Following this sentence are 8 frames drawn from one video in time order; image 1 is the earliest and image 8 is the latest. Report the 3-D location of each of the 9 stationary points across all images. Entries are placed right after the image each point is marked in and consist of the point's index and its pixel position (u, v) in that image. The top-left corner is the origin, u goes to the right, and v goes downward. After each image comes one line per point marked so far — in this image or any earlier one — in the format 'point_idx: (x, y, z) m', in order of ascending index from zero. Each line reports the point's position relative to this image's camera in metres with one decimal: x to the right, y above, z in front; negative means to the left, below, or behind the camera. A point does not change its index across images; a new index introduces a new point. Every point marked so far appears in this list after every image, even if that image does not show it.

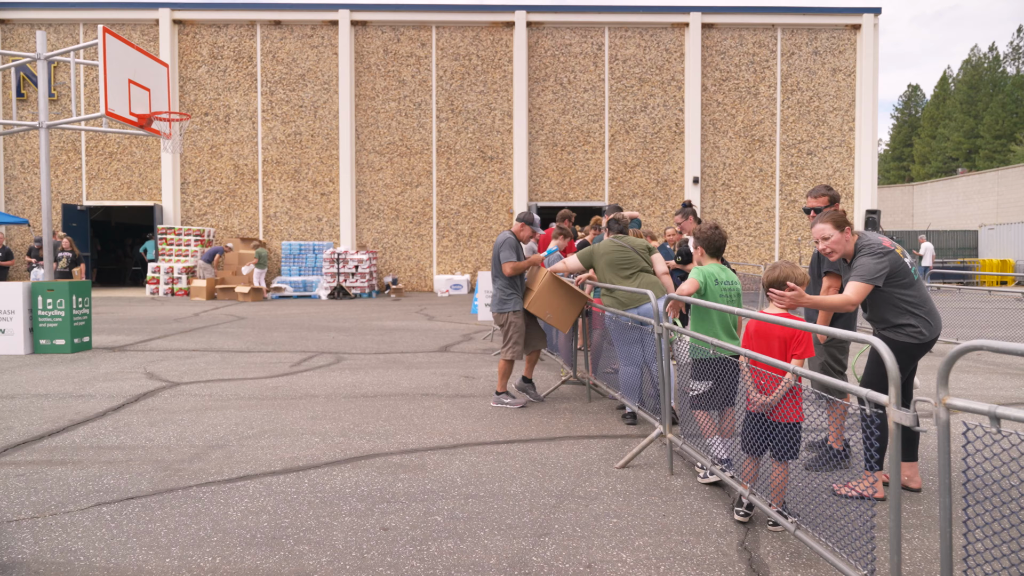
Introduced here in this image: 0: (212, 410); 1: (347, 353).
0: (-2.2, -0.9, +5.9) m
1: (-1.9, -0.7, +9.1) m
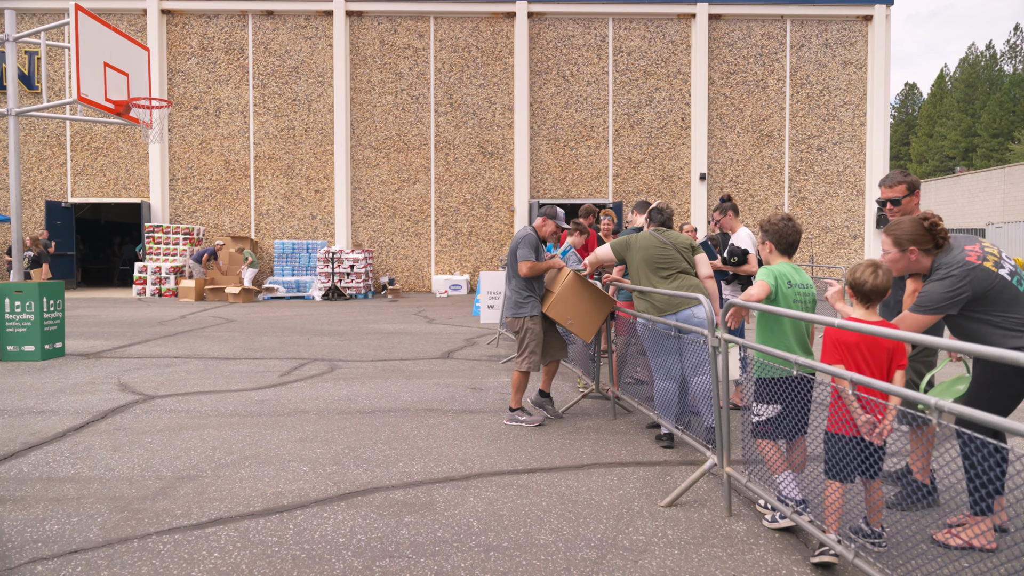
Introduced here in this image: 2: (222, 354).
0: (-2.1, -0.9, +5.2) m
1: (-1.8, -0.8, +8.4) m
2: (-3.2, -0.7, +8.8) m
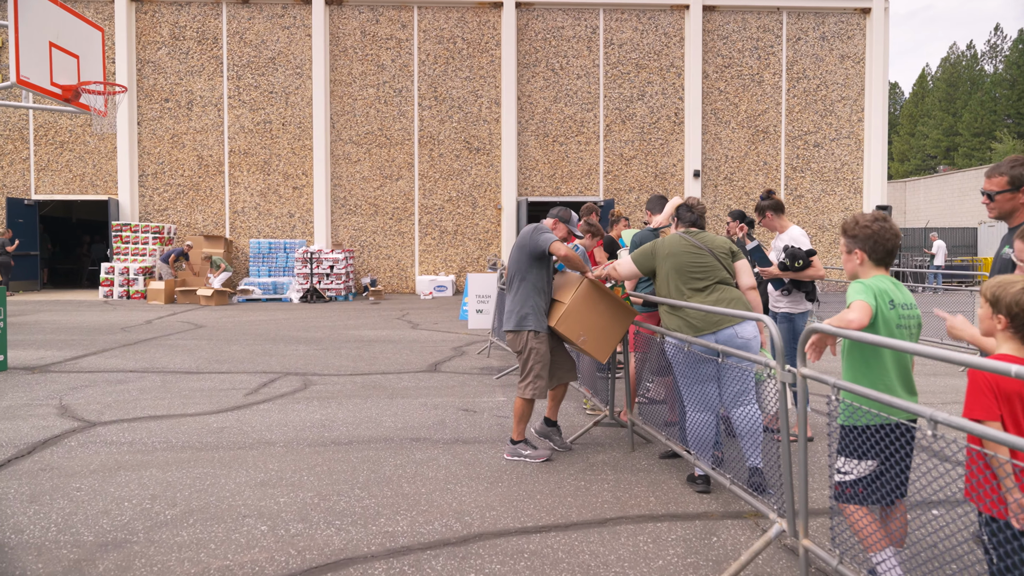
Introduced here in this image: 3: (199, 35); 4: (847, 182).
0: (-2.1, -1.0, +4.3) m
1: (-1.8, -0.8, +7.5) m
2: (-3.3, -0.8, +7.9) m
3: (-7.5, +6.1, +19.2) m
4: (+8.4, +2.6, +20.0) m
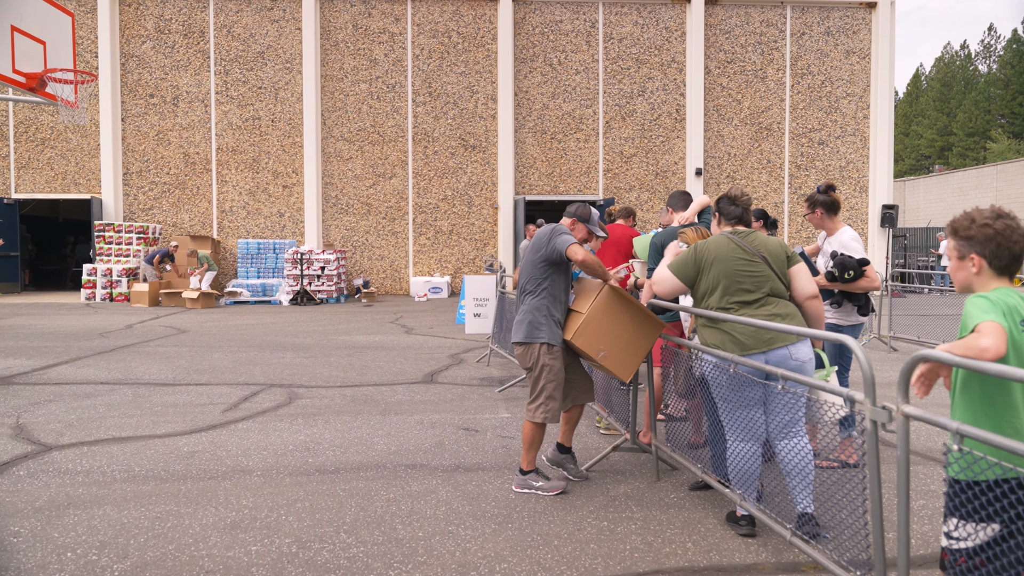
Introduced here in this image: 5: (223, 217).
0: (-2.0, -1.0, +3.8) m
1: (-1.8, -0.9, +7.0) m
2: (-3.2, -0.8, +7.3) m
3: (-7.6, +6.0, +18.6) m
4: (+8.3, +2.6, +19.5) m
5: (-6.7, +1.7, +18.7) m
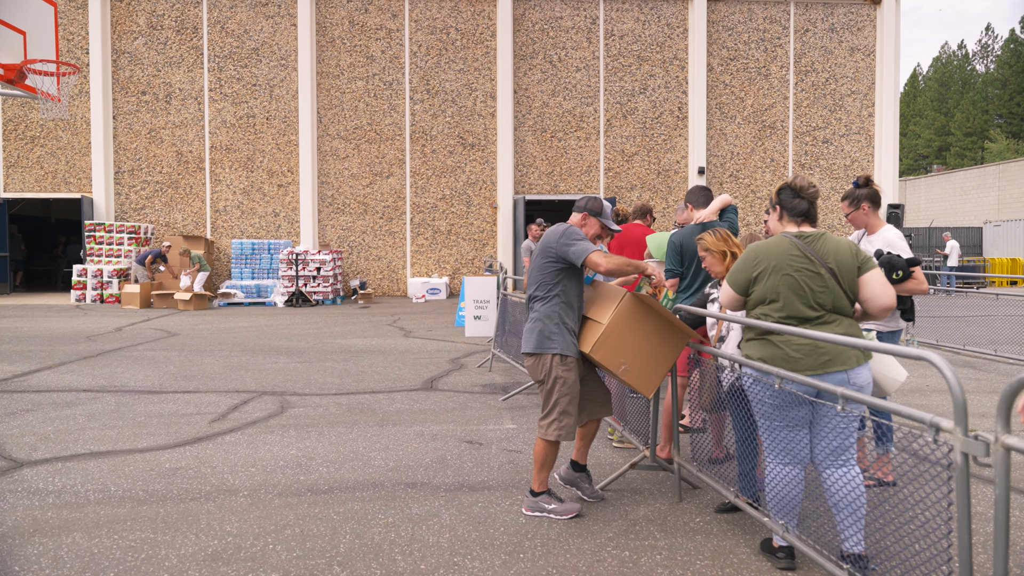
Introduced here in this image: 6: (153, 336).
0: (-2.0, -1.1, +3.4) m
1: (-1.8, -0.9, +6.6) m
2: (-3.2, -0.9, +7.0) m
3: (-7.6, +6.0, +18.2) m
4: (+8.3, +2.6, +19.1) m
5: (-6.8, +1.6, +18.3) m
6: (-5.0, -0.7, +11.2) m
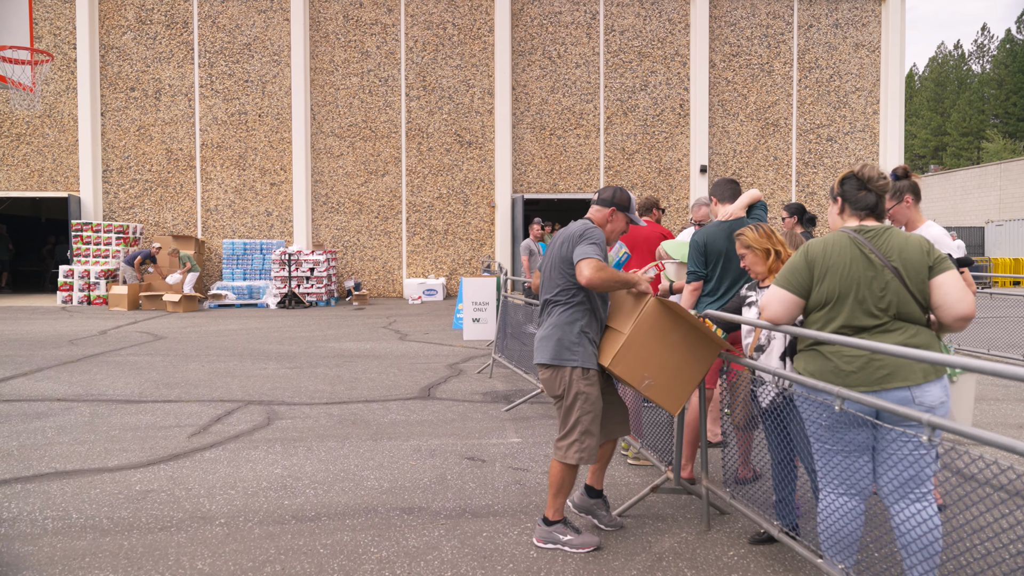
0: (-1.9, -1.1, +3.0) m
1: (-1.8, -0.9, +6.2) m
2: (-3.2, -0.9, +6.6) m
3: (-7.6, +6.0, +17.8) m
4: (+8.2, +2.6, +18.8) m
5: (-6.8, +1.6, +17.9) m
6: (-5.0, -0.7, +10.8) m
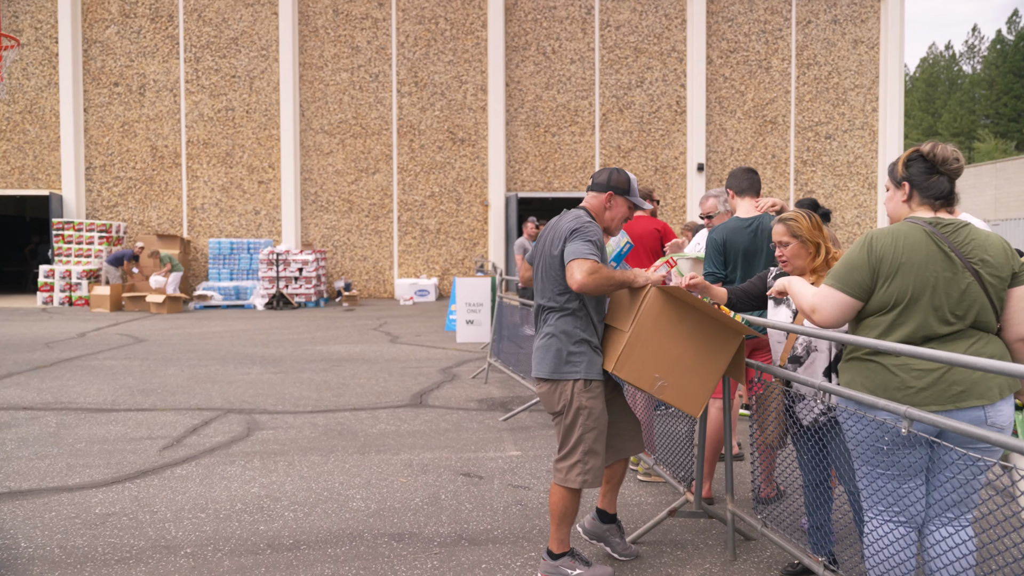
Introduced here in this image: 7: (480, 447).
0: (-1.9, -1.1, +2.6) m
1: (-1.8, -0.9, +5.8) m
2: (-3.2, -0.9, +6.2) m
3: (-7.8, +6.0, +17.3) m
4: (+8.1, +2.6, +18.5) m
5: (-6.9, +1.6, +17.4) m
6: (-5.1, -0.7, +10.4) m
7: (-0.2, -0.9, +4.8) m
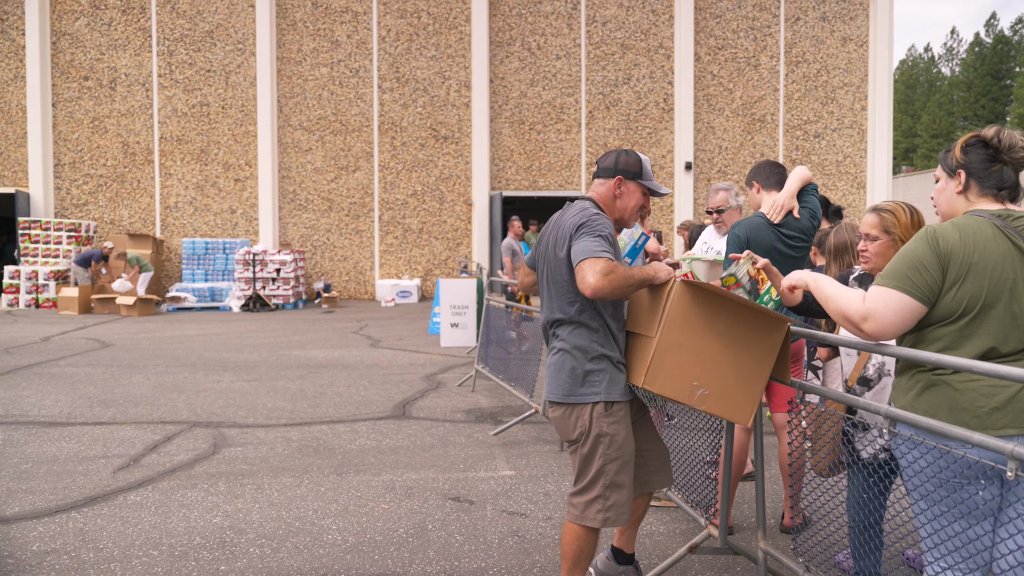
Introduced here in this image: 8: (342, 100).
0: (-1.9, -1.1, +2.1) m
1: (-1.8, -0.9, +5.3) m
2: (-3.3, -0.9, +5.7) m
3: (-8.1, +5.9, +16.7) m
4: (+7.7, +2.6, +18.2) m
5: (-7.3, +1.6, +16.9) m
6: (-5.3, -0.7, +9.8) m
7: (-0.2, -1.0, +4.4) m
8: (-3.6, +4.0, +17.1) m
